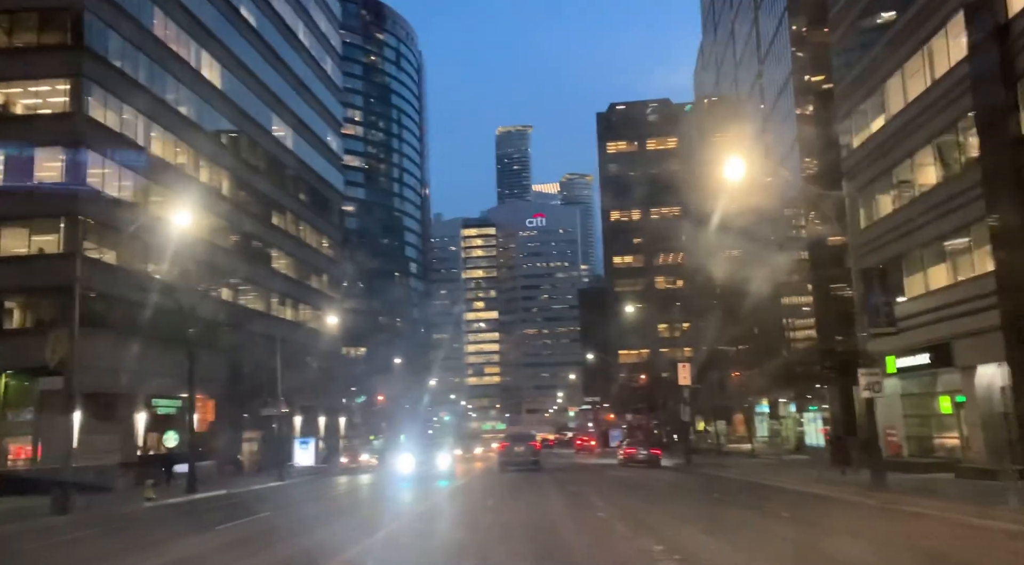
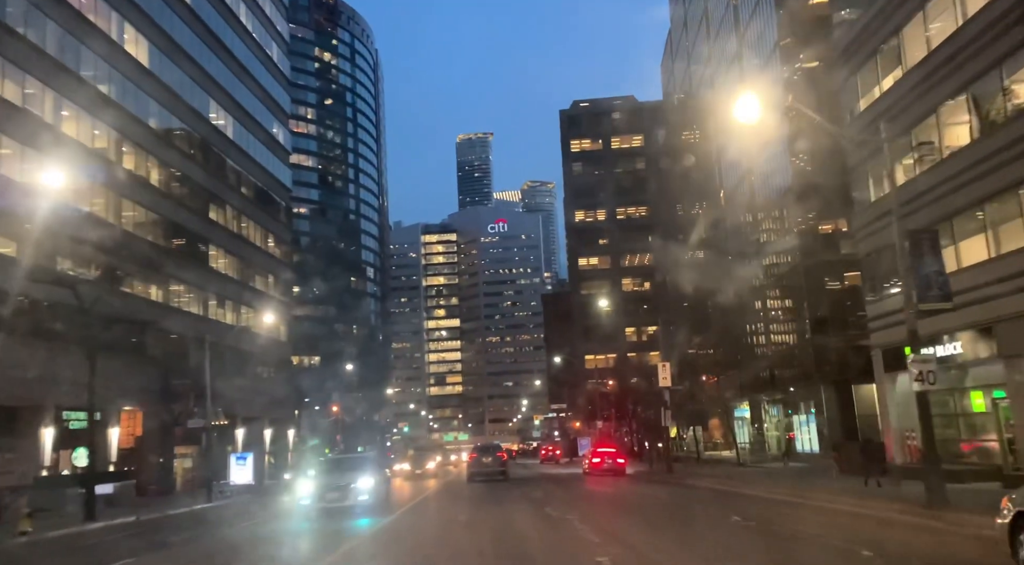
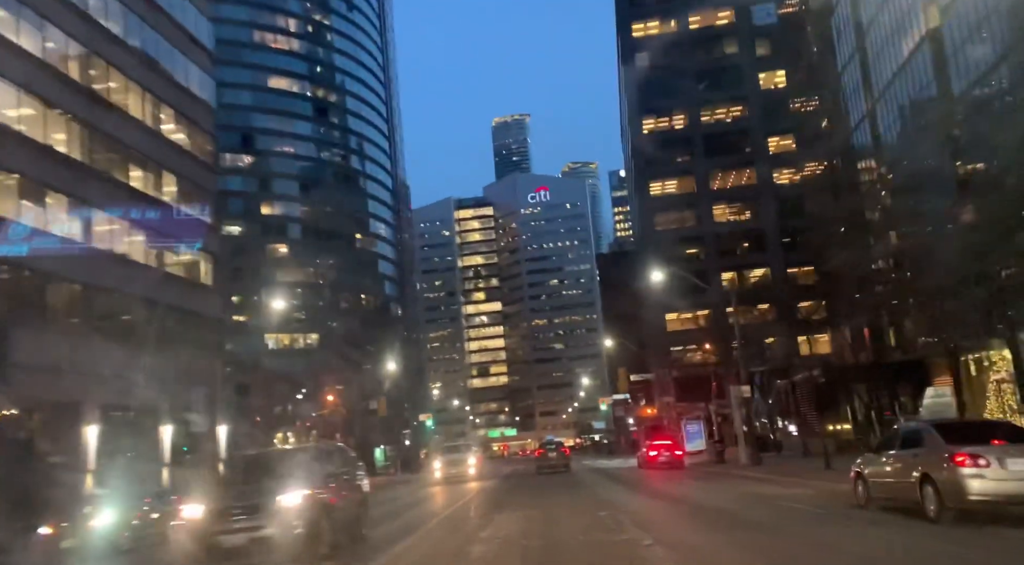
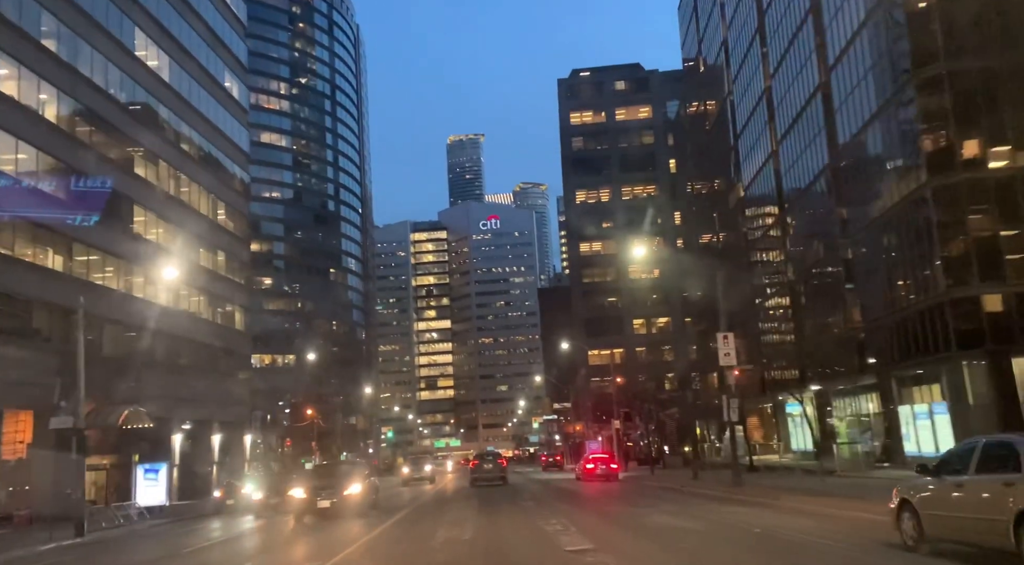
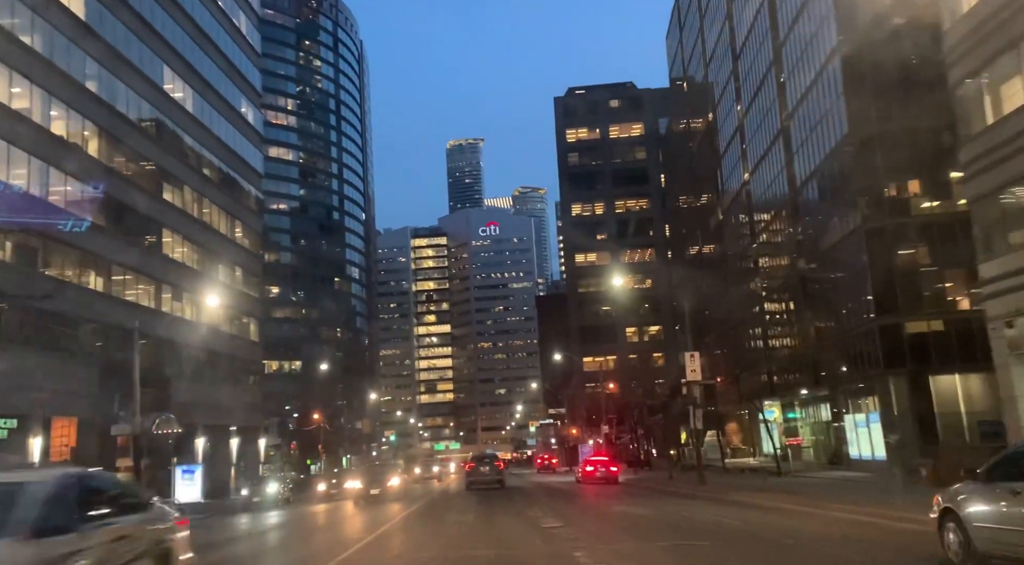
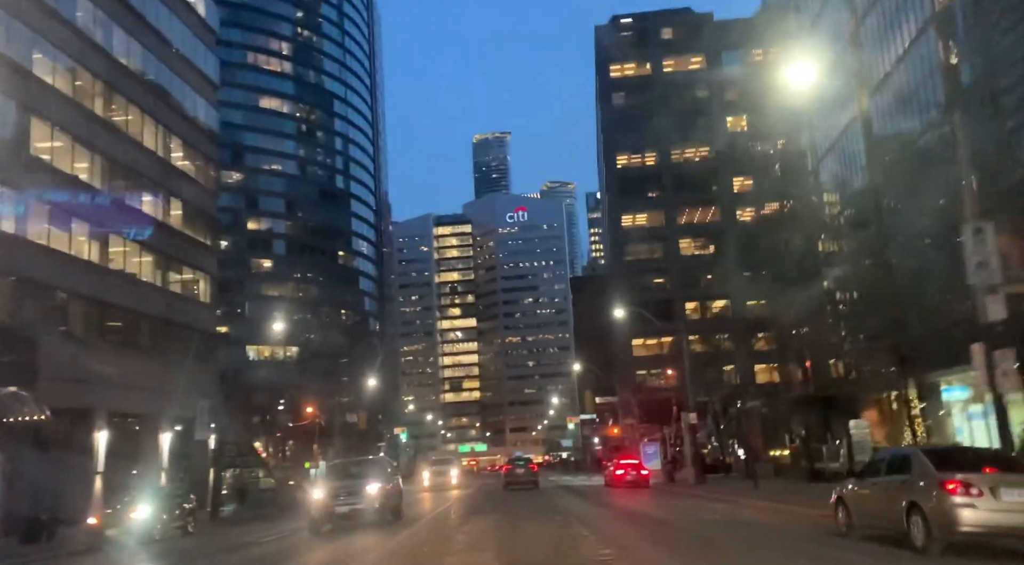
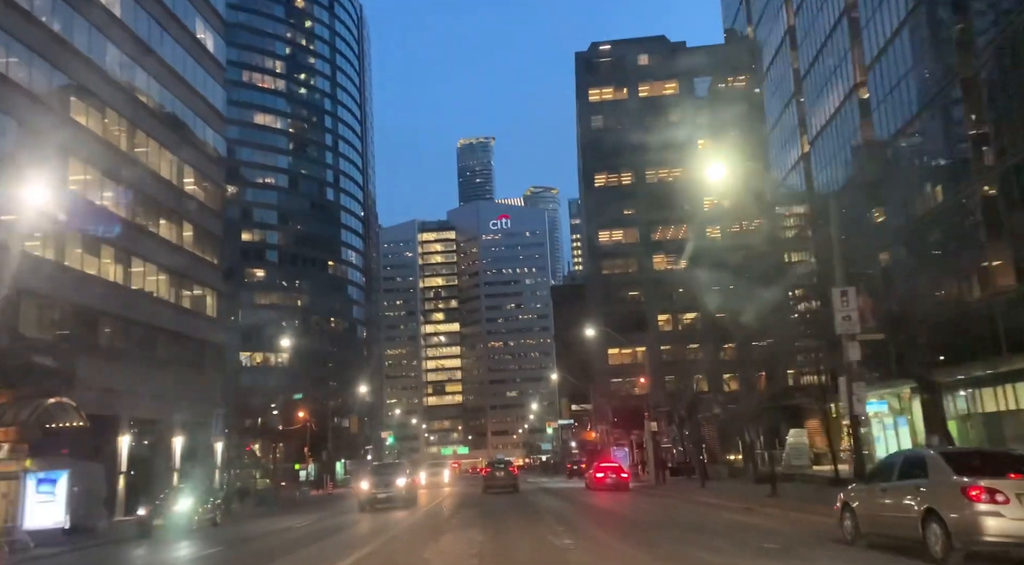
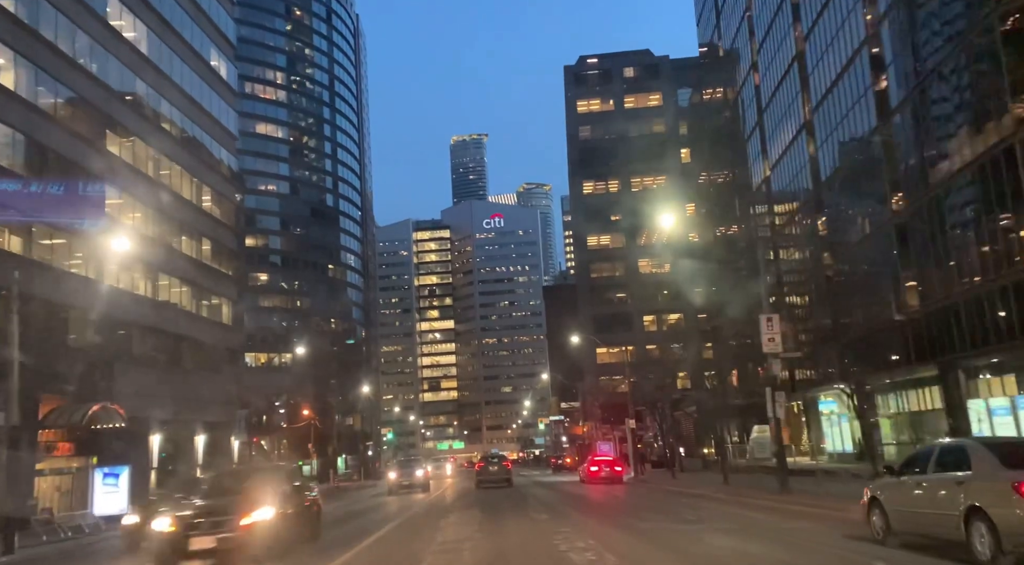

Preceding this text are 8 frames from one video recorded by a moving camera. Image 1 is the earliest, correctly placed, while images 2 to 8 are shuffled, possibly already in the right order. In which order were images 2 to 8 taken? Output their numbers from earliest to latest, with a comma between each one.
2, 5, 4, 8, 7, 6, 3
